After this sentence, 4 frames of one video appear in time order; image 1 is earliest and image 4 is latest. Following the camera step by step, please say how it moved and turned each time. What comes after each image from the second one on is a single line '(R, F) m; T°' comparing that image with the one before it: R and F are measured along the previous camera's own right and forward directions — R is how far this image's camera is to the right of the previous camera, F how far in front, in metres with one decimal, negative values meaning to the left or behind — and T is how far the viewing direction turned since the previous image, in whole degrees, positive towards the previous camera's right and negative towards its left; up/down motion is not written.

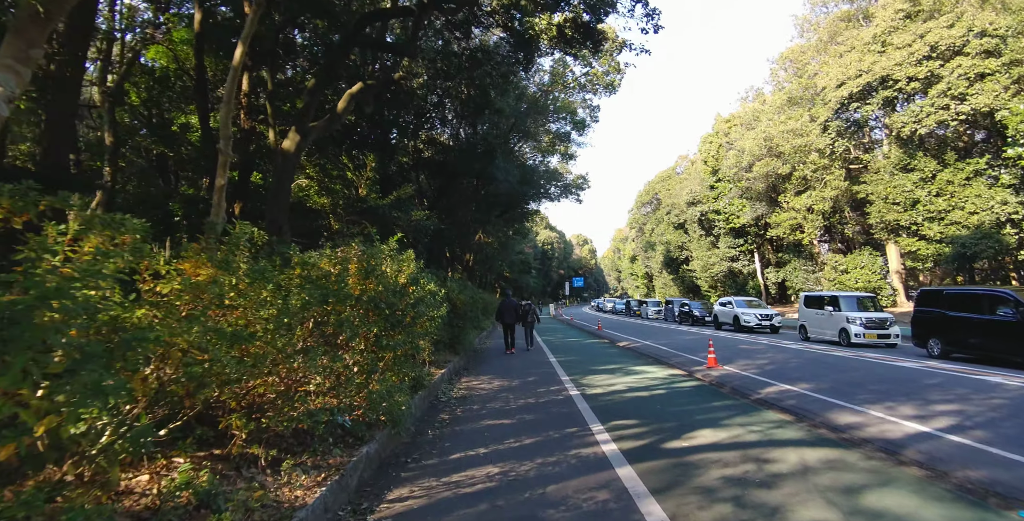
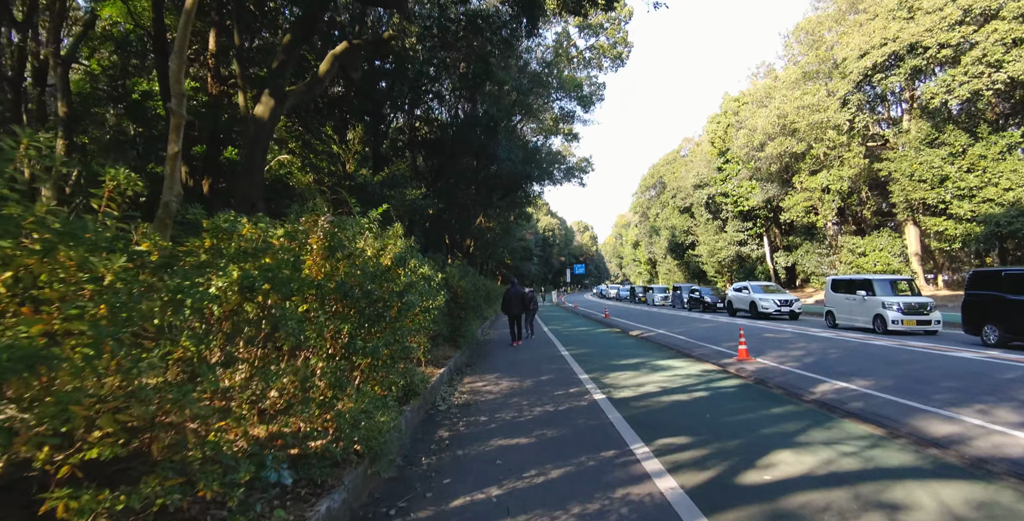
(-0.2, +1.5) m; 0°
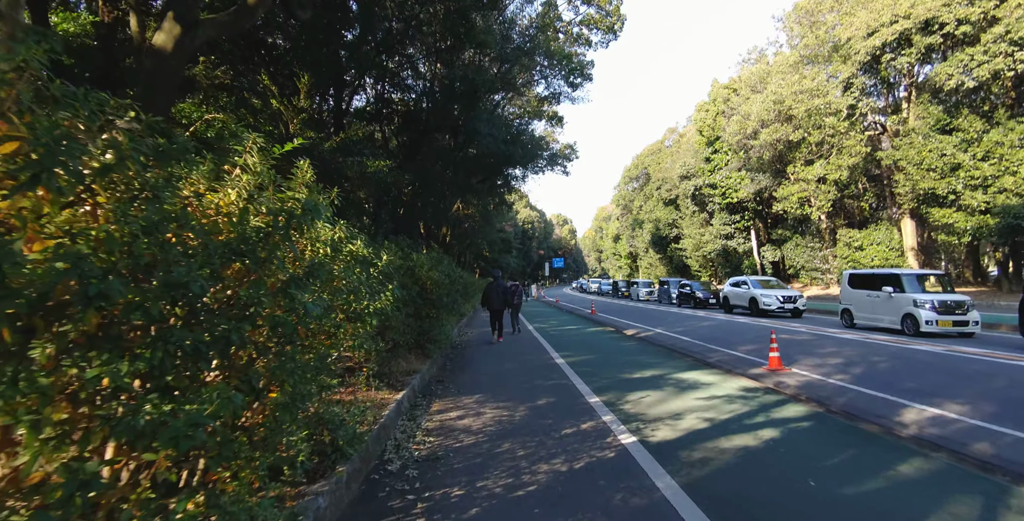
(-0.1, +2.4) m; +3°
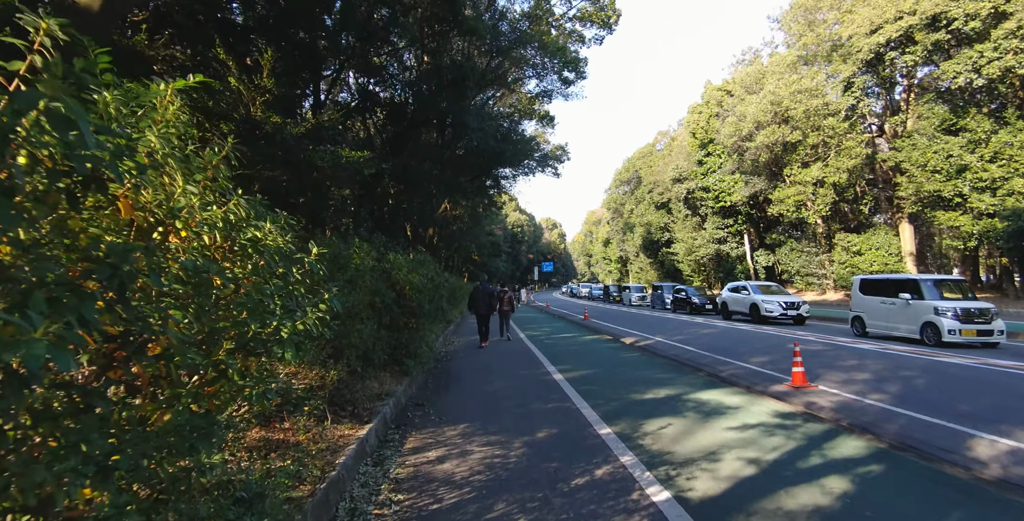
(-0.1, +1.2) m; +1°
